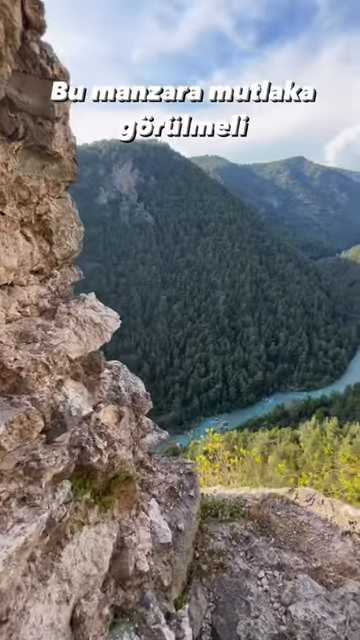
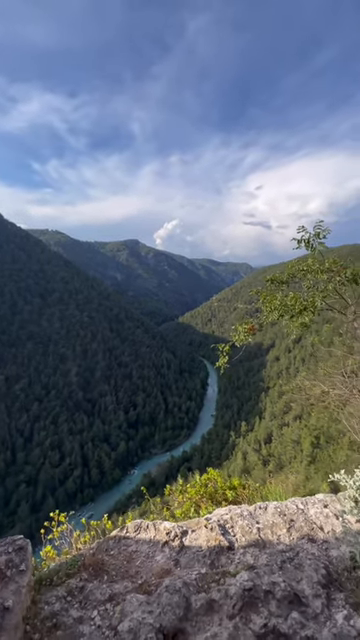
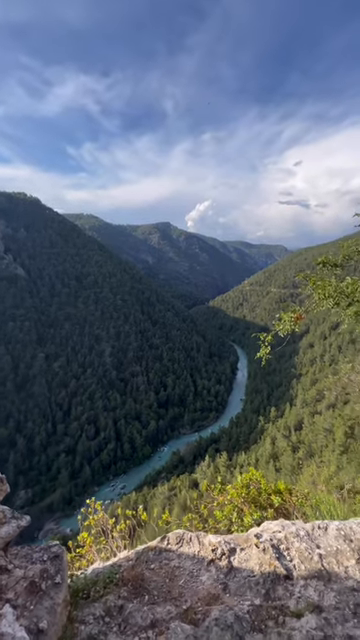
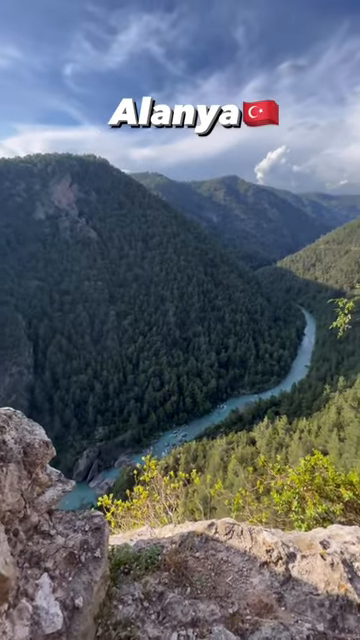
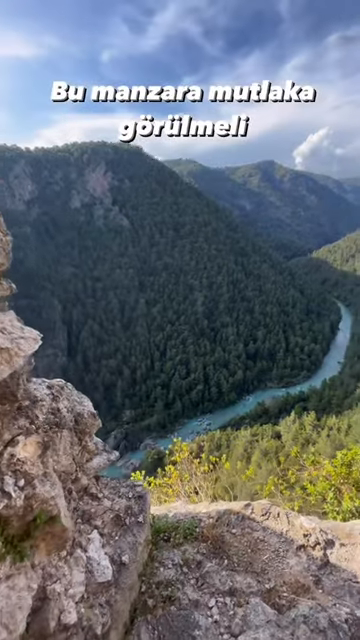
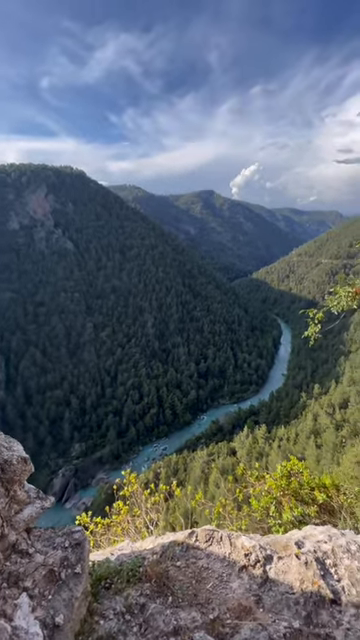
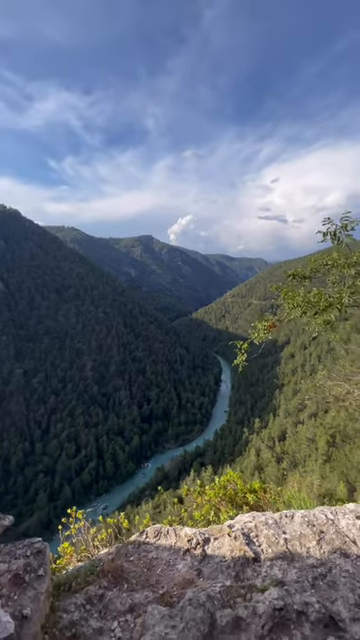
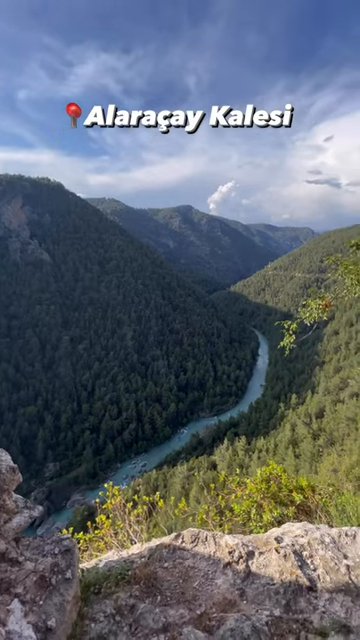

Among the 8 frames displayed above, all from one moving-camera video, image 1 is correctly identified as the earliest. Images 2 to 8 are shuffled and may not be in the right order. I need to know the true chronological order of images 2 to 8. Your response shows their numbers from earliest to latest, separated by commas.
5, 4, 6, 8, 3, 7, 2
